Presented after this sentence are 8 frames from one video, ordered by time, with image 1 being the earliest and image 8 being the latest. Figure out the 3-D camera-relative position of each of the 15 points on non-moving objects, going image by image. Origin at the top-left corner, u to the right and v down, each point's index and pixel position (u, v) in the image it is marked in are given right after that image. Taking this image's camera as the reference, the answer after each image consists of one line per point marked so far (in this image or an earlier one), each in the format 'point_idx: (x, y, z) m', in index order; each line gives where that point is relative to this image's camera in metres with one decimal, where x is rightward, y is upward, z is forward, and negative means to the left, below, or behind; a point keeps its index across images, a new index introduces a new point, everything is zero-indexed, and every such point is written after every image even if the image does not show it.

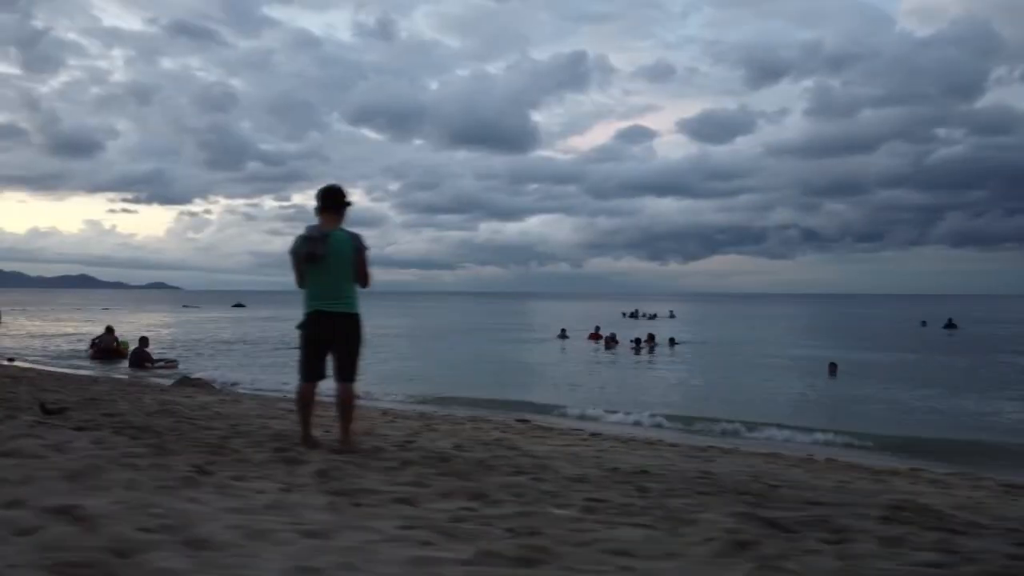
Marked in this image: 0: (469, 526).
0: (-0.2, -1.1, +3.3) m
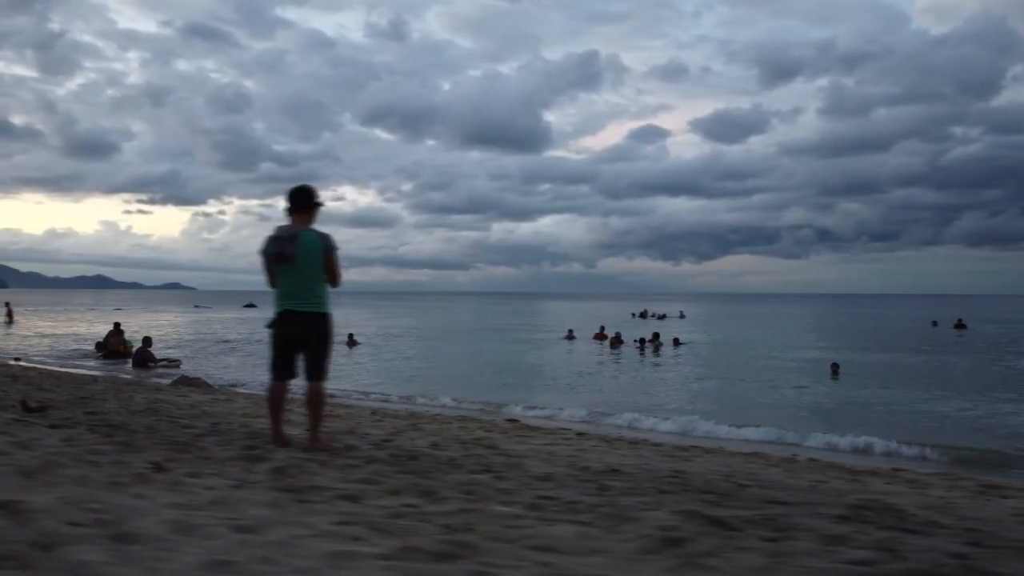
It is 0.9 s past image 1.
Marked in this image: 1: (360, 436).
0: (-0.5, -1.1, +3.4) m
1: (-1.6, -1.5, +7.7) m
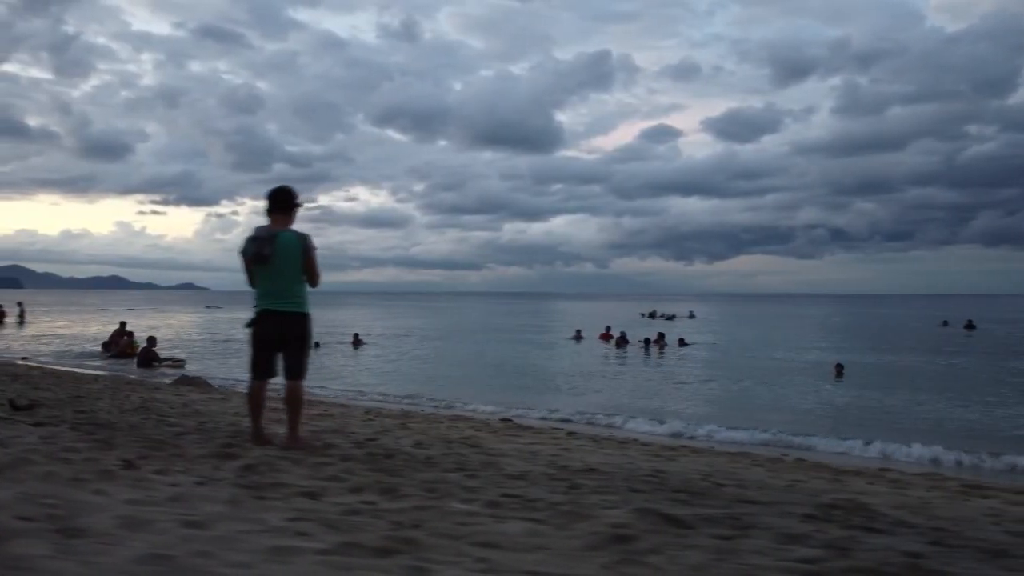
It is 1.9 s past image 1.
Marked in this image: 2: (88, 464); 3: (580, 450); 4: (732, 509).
0: (-0.7, -1.1, +3.4) m
1: (-1.7, -1.5, +7.8) m
2: (-2.5, -1.0, +4.4) m
3: (+0.7, -1.8, +8.2) m
4: (+1.4, -1.4, +4.8) m
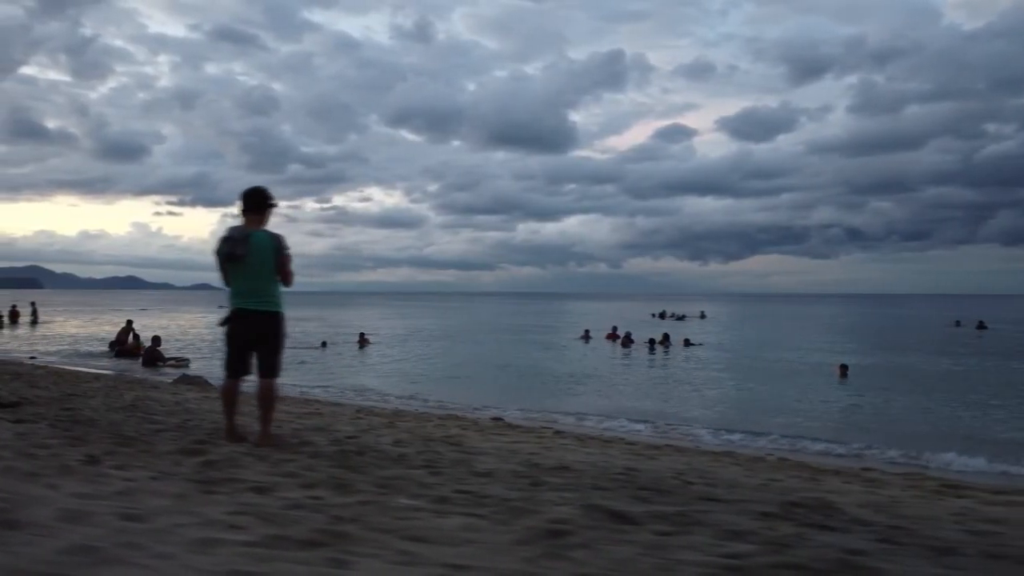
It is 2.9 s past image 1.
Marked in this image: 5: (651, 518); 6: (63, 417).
0: (-1.0, -1.0, +3.5) m
1: (-2.0, -1.5, +7.9) m
2: (-2.8, -1.0, +4.5) m
3: (+0.5, -1.8, +8.2) m
4: (+1.1, -1.4, +4.8) m
5: (+0.8, -1.3, +4.1) m
6: (-4.2, -1.2, +7.1) m
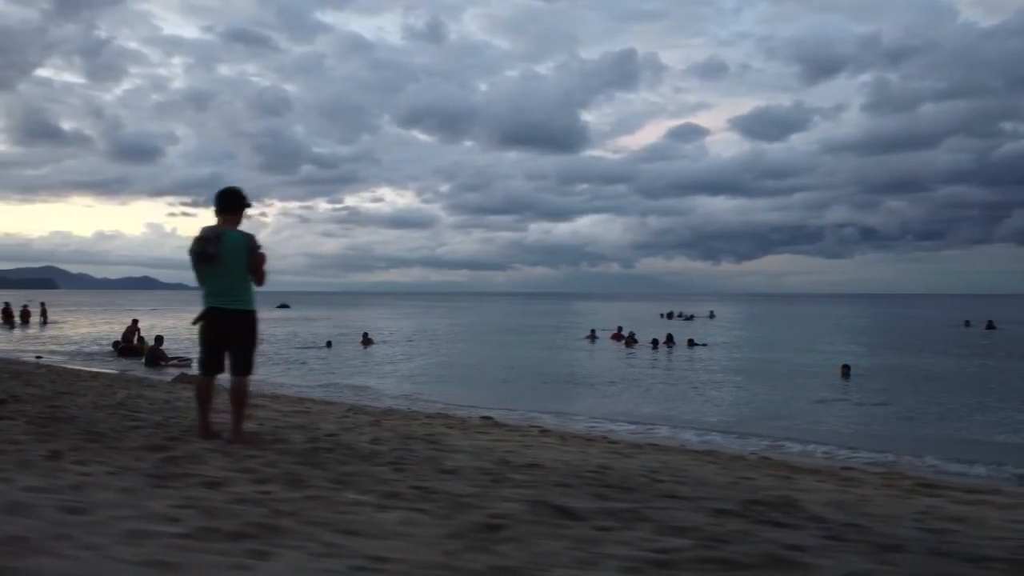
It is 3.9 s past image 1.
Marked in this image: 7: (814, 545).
0: (-1.3, -1.0, +3.6) m
1: (-2.2, -1.5, +7.9) m
2: (-3.0, -1.0, +4.6) m
3: (+0.3, -1.8, +8.3) m
4: (+0.9, -1.4, +4.9) m
5: (+0.5, -1.3, +4.1) m
6: (-4.5, -1.2, +7.2) m
7: (+1.6, -1.4, +3.9) m
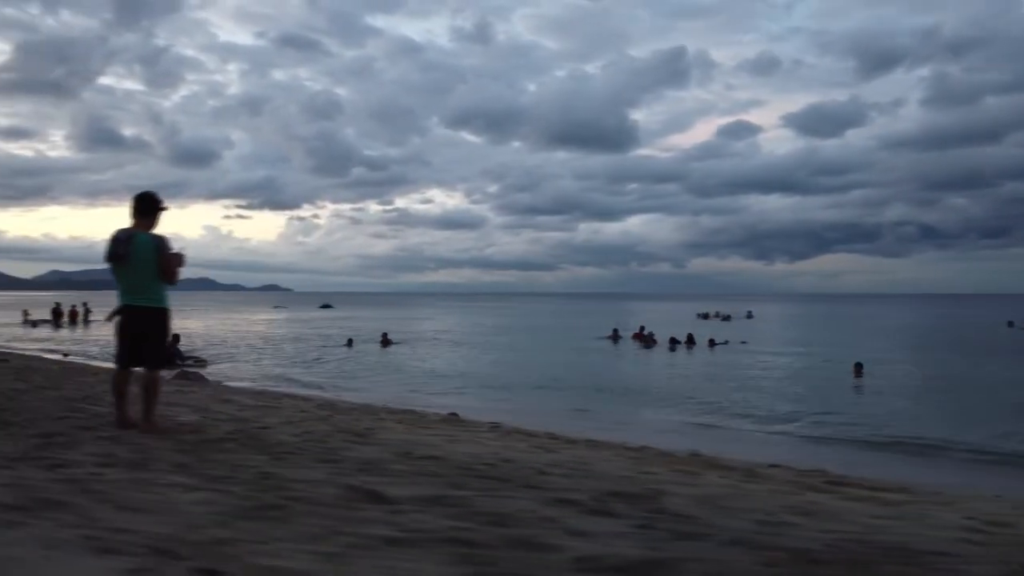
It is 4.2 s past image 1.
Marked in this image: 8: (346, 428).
0: (-2.4, -1.0, +3.9) m
1: (-3.0, -1.5, +8.3) m
2: (-4.1, -1.0, +5.0) m
3: (-0.5, -1.7, +8.5) m
4: (-0.2, -1.4, +5.1) m
5: (-0.6, -1.2, +4.4) m
6: (-5.4, -1.2, +7.7) m
7: (+0.5, -1.3, +4.1) m
8: (-1.9, -1.7, +8.9) m
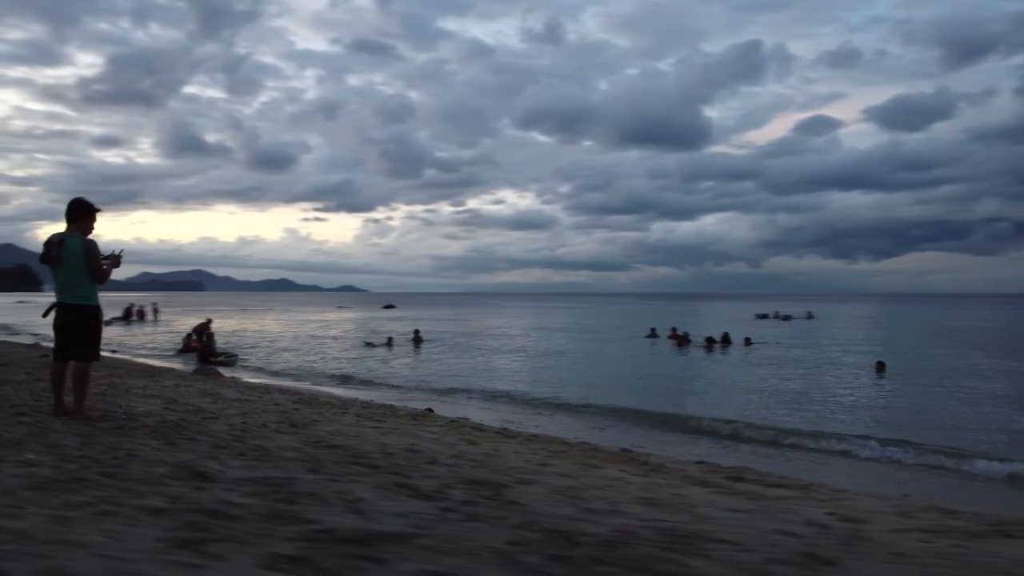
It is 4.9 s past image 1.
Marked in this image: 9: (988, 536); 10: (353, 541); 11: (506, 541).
0: (-3.5, -1.0, +4.4) m
1: (-3.9, -1.5, +8.9) m
2: (-5.1, -1.0, +5.7) m
3: (-1.3, -1.7, +8.9) m
4: (-1.2, -1.4, +5.4) m
5: (-1.7, -1.2, +4.7) m
6: (-6.2, -1.2, +8.4) m
7: (-0.6, -1.3, +4.4) m
8: (-2.7, -1.7, +9.4) m
9: (+3.4, -1.7, +5.3) m
10: (-0.7, -1.2, +3.4) m
11: (0.0, -1.3, +3.8) m
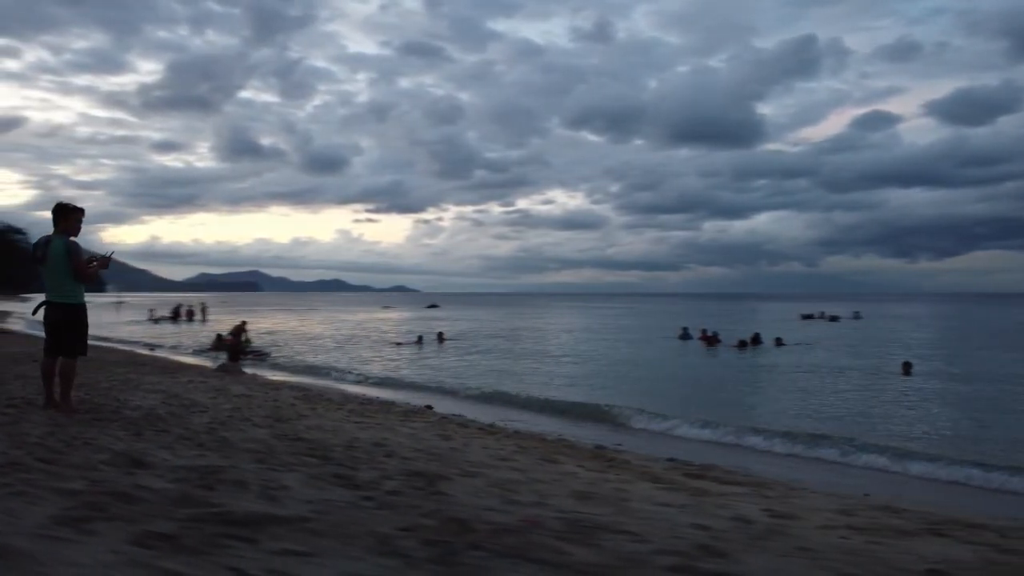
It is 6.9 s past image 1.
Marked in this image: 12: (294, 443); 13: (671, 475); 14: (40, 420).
0: (-4.1, -1.0, +4.8) m
1: (-4.1, -1.5, +9.3) m
2: (-5.6, -1.0, +6.2) m
3: (-1.6, -1.7, +9.1) m
4: (-1.7, -1.4, +5.7) m
5: (-2.2, -1.2, +5.0) m
6: (-6.5, -1.2, +9.0) m
7: (-1.2, -1.3, +4.6) m
8: (-3.0, -1.6, +9.7) m
9: (+2.9, -1.7, +5.2) m
10: (-1.3, -1.2, +3.7) m
11: (-0.6, -1.3, +4.0) m
12: (-2.0, -1.5, +7.2) m
13: (+1.6, -1.8, +7.3) m
14: (-4.1, -1.2, +6.5) m
